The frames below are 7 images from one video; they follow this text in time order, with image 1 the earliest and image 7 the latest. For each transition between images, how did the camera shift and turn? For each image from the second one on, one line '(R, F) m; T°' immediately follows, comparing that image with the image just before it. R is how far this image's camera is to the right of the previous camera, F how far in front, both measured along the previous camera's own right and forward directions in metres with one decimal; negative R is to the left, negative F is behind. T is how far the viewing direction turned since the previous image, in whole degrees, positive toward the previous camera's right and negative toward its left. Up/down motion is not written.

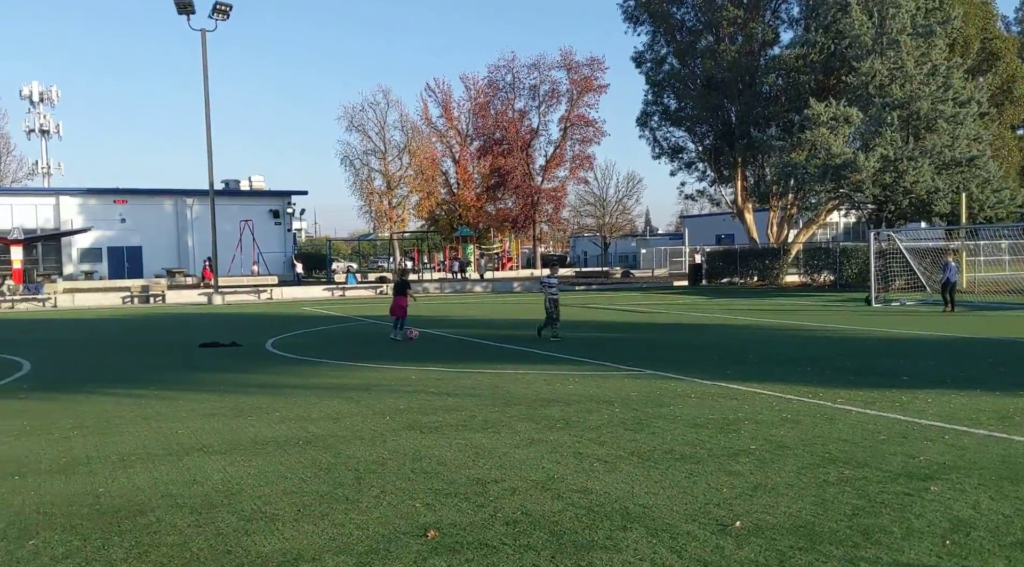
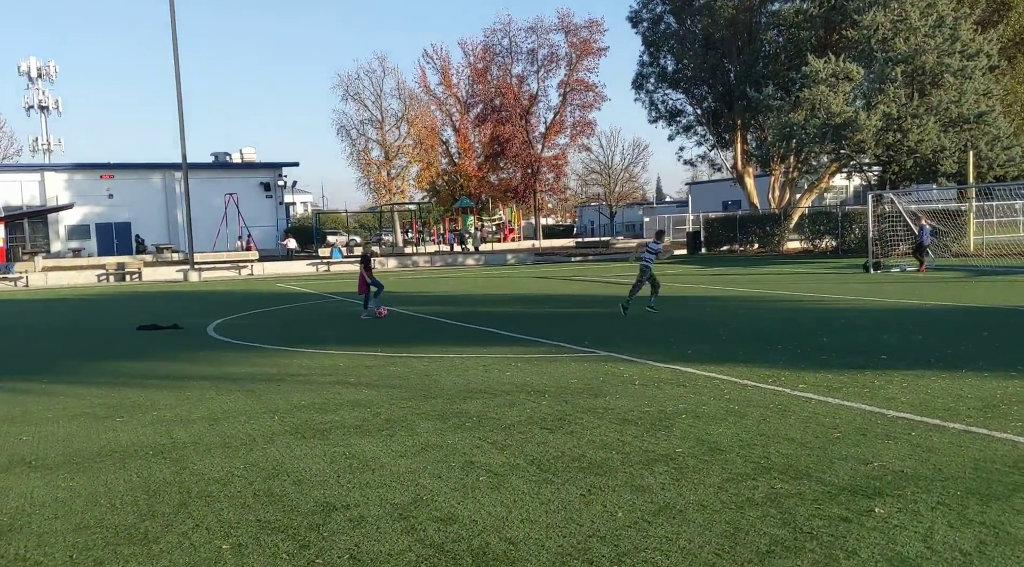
(+0.9, +1.2) m; -1°
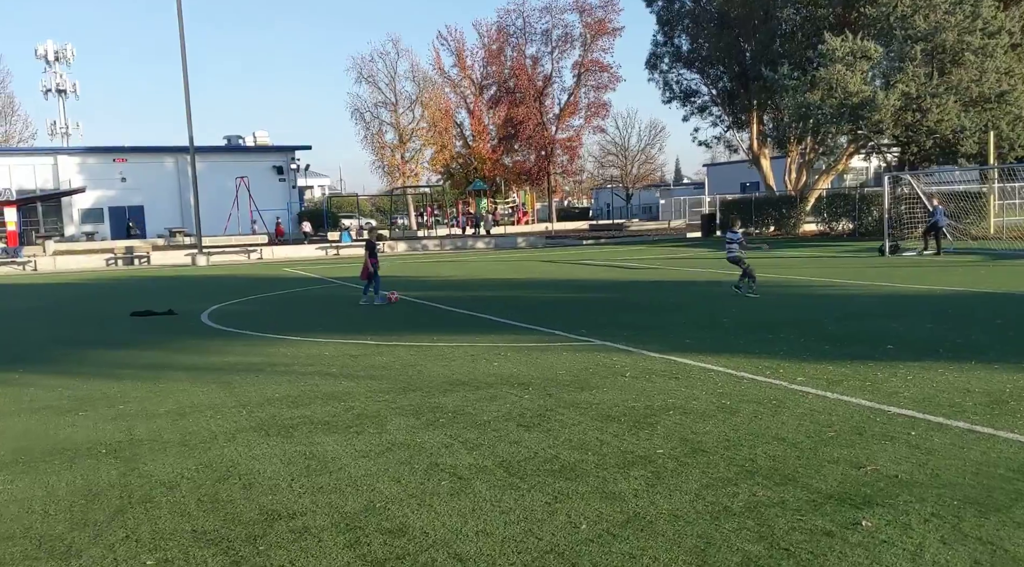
(+0.3, +0.4) m; -1°
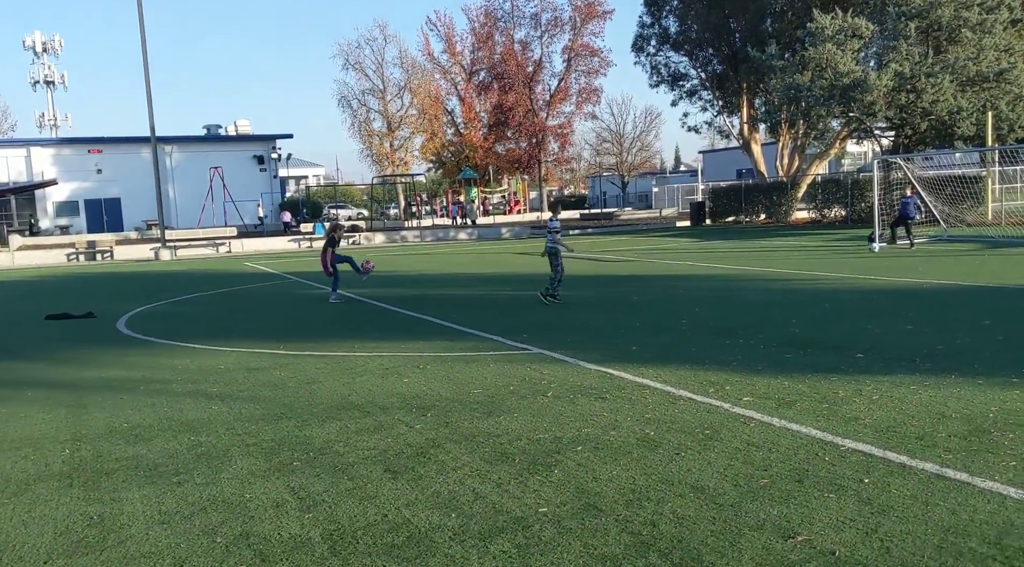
(+0.8, +1.3) m; 0°
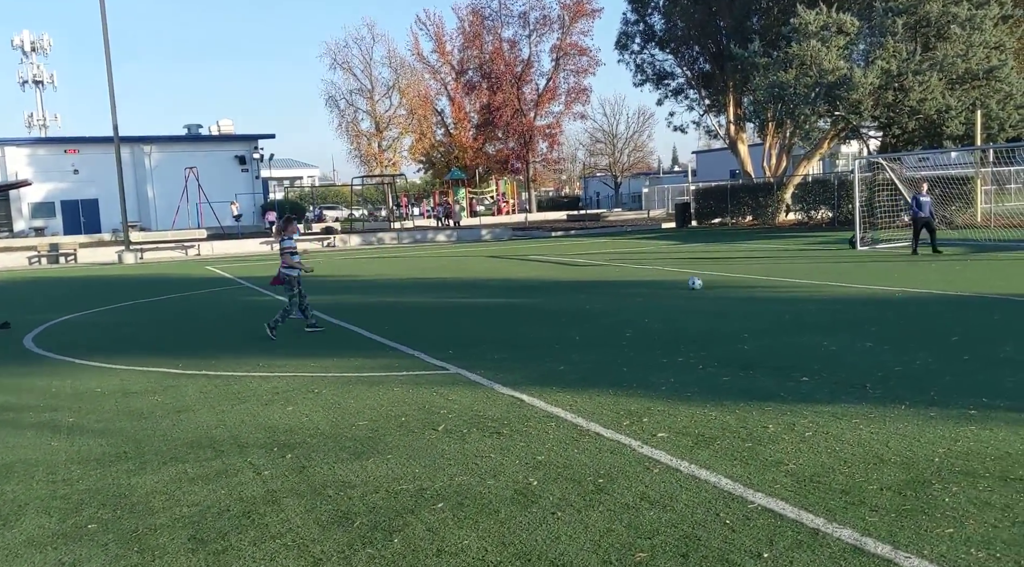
(+0.8, +0.9) m; 0°
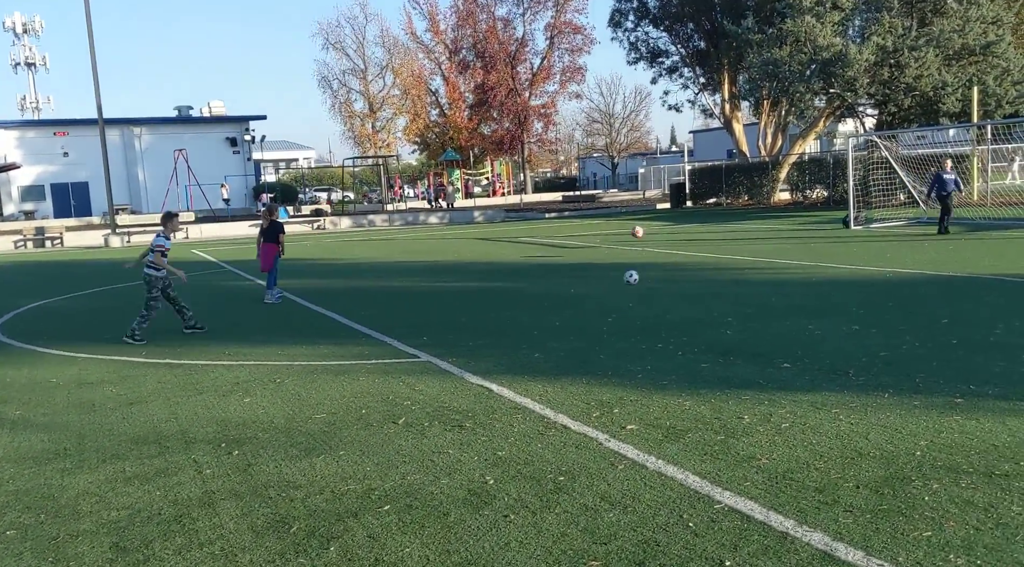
(+0.2, +0.3) m; 0°
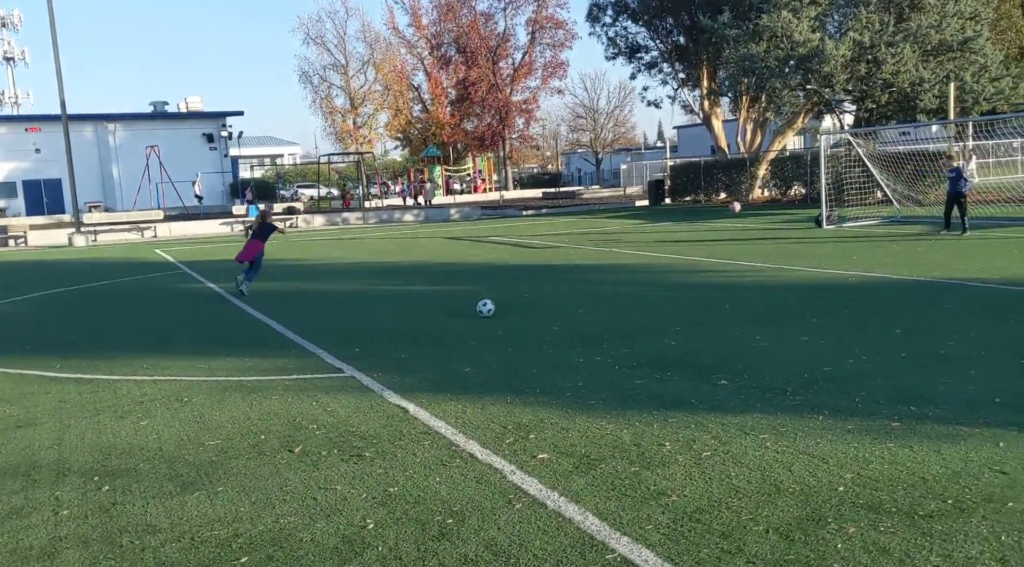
(+0.5, +0.4) m; +1°
